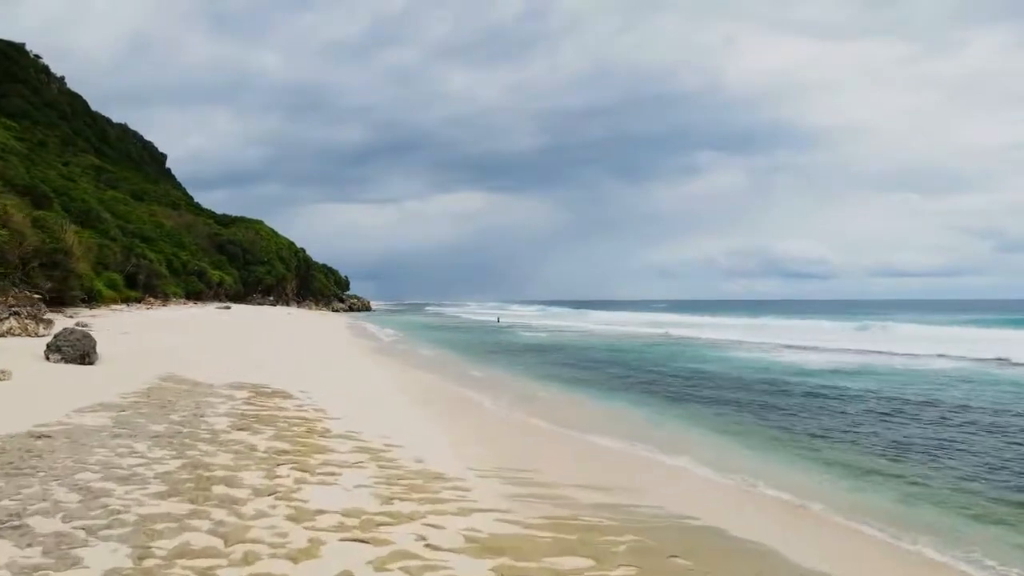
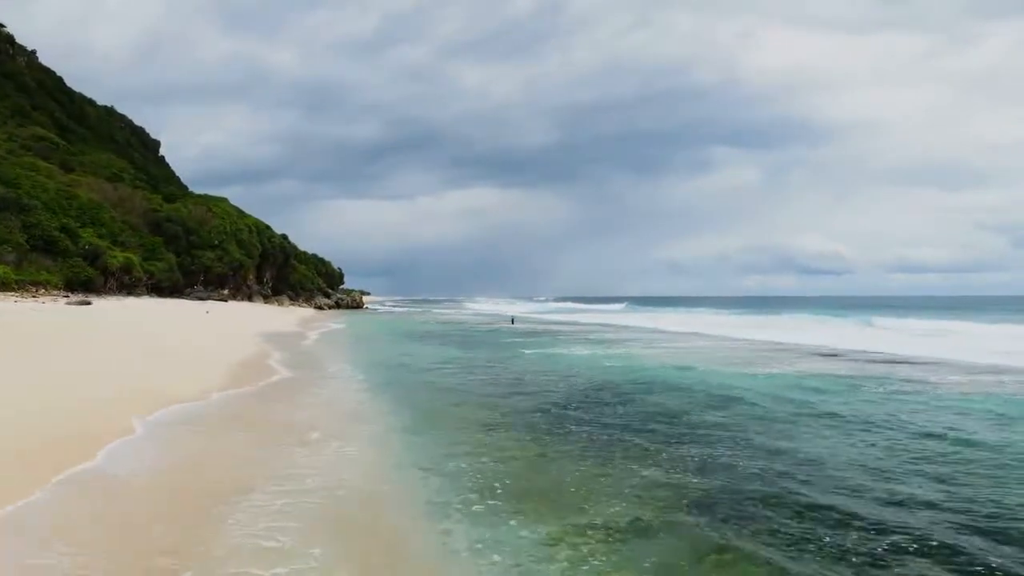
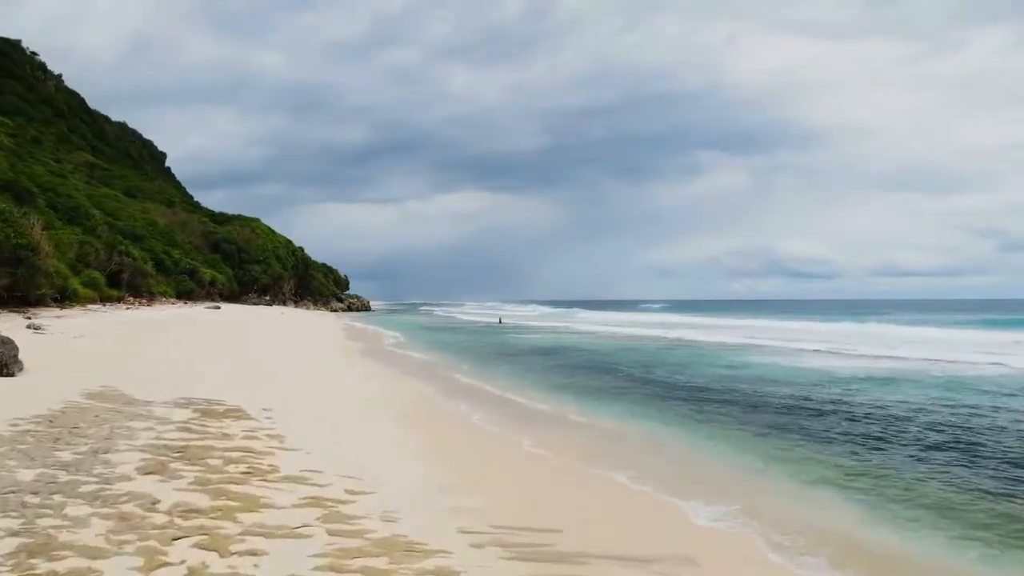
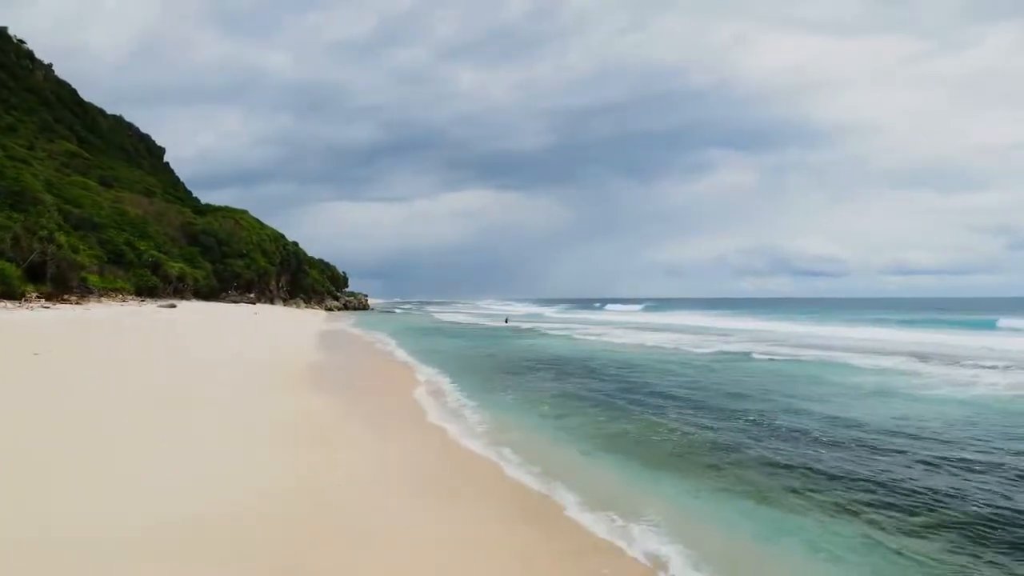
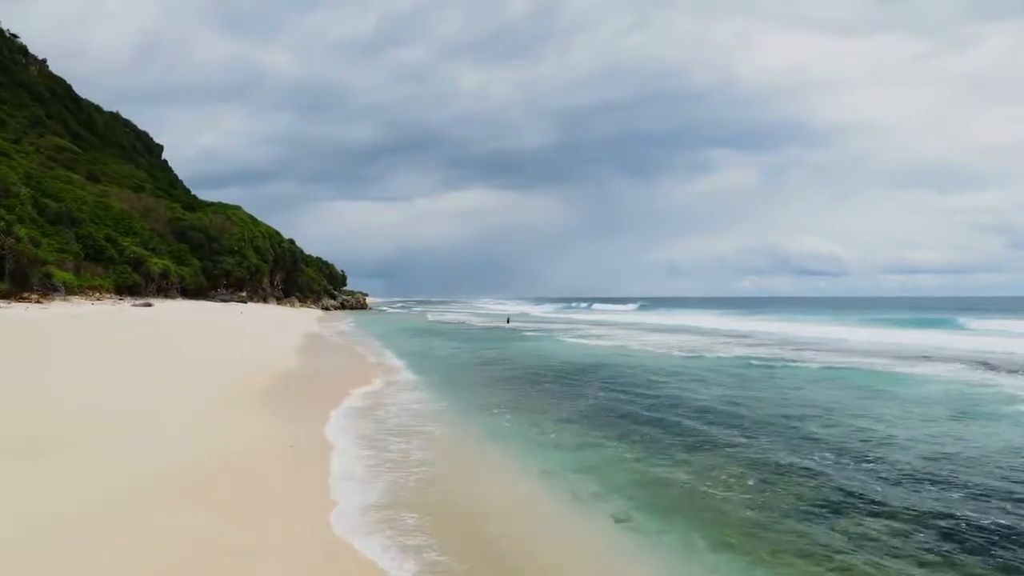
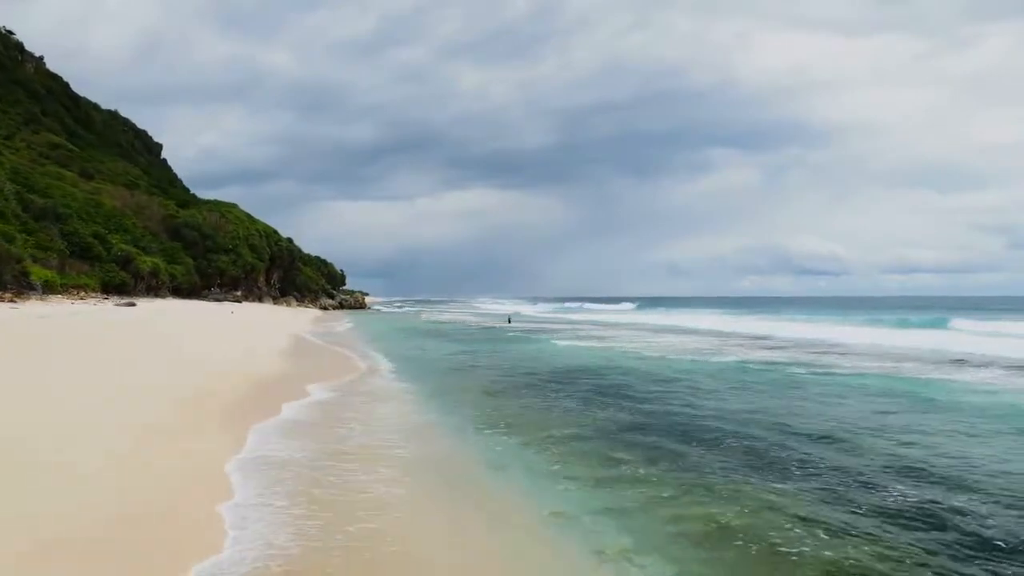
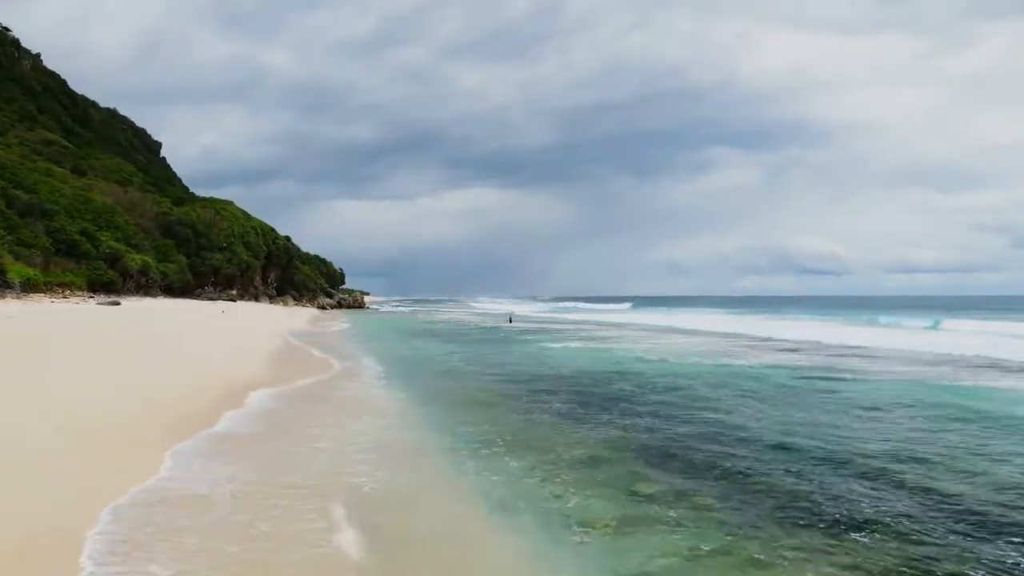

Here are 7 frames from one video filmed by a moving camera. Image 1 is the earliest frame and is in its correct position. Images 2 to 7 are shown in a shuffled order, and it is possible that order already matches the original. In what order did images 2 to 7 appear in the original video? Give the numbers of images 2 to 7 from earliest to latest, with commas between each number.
3, 4, 5, 6, 7, 2
